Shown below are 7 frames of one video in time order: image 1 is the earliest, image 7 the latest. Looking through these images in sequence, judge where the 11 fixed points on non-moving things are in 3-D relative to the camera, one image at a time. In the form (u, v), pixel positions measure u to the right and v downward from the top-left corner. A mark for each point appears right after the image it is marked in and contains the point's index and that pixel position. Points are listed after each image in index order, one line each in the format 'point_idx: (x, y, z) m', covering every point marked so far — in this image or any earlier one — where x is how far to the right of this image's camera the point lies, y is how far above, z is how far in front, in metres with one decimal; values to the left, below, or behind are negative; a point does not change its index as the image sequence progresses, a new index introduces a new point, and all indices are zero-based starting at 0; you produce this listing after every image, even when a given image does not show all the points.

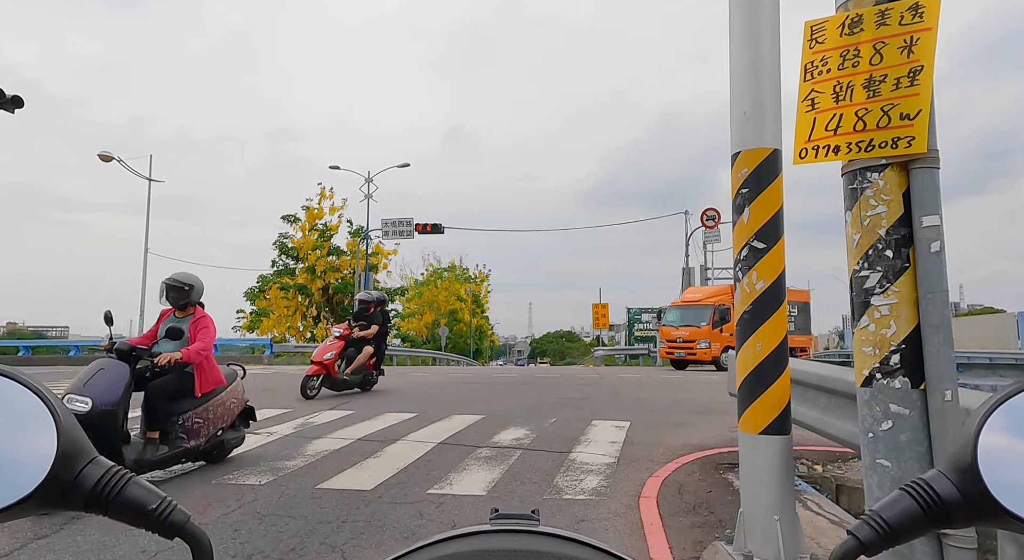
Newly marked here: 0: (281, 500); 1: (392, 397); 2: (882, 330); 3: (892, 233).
0: (-1.7, -1.6, +5.0) m
1: (-1.9, -1.9, +10.6) m
2: (+1.5, -0.2, +2.7) m
3: (+1.6, +0.2, +2.7) m
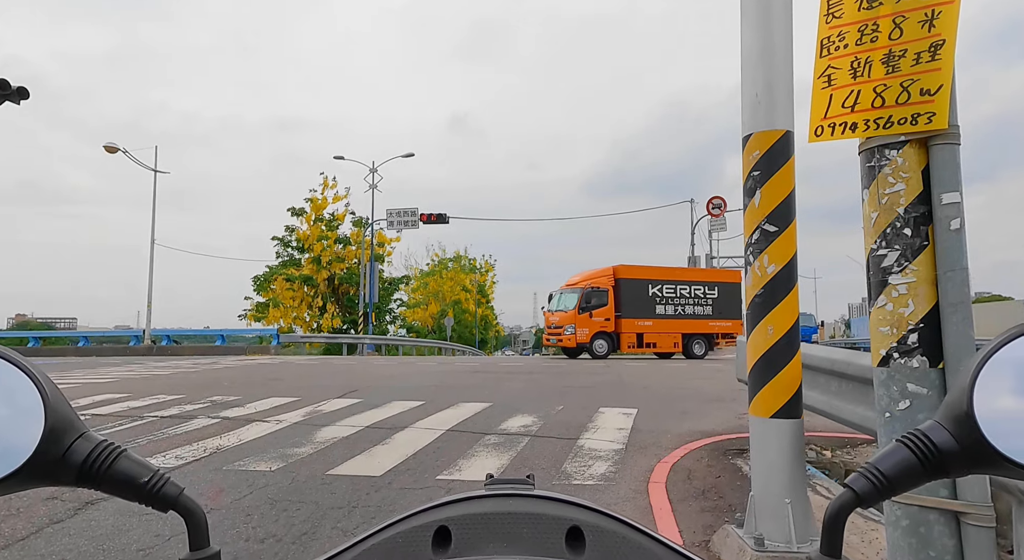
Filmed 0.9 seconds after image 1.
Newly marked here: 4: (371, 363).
0: (-1.7, -1.6, +5.0) m
1: (-1.8, -1.7, +10.6) m
2: (+1.6, -0.1, +2.7) m
3: (+1.6, +0.3, +2.7) m
4: (-3.5, -2.1, +16.8) m
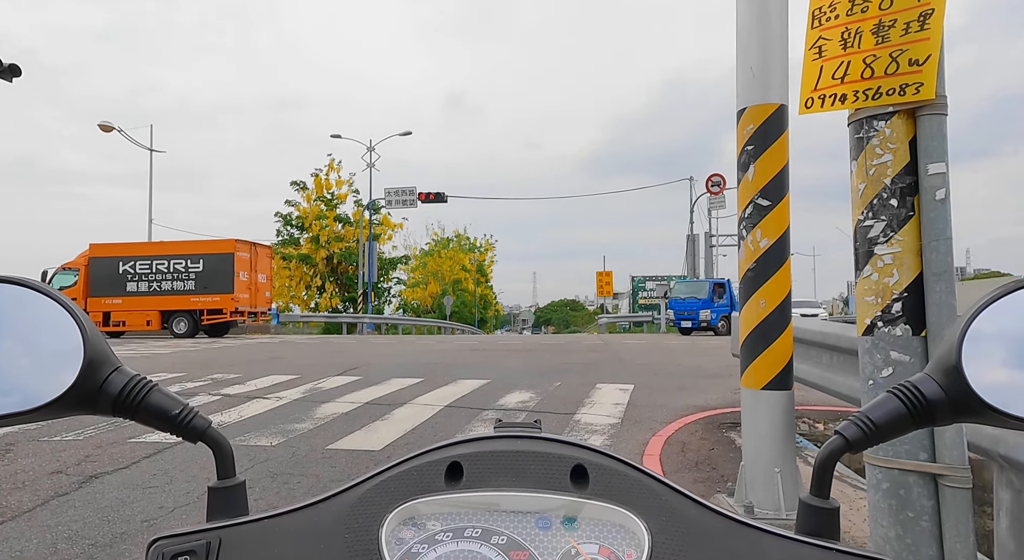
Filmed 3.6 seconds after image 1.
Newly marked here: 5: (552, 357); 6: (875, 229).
0: (-1.7, -1.4, +5.1) m
1: (-1.8, -1.4, +10.7) m
2: (+1.6, 0.0, +2.7) m
3: (+1.6, +0.4, +2.7) m
4: (-3.5, -1.6, +16.8) m
5: (+0.7, -1.4, +11.5) m
6: (+1.5, +0.2, +2.8) m
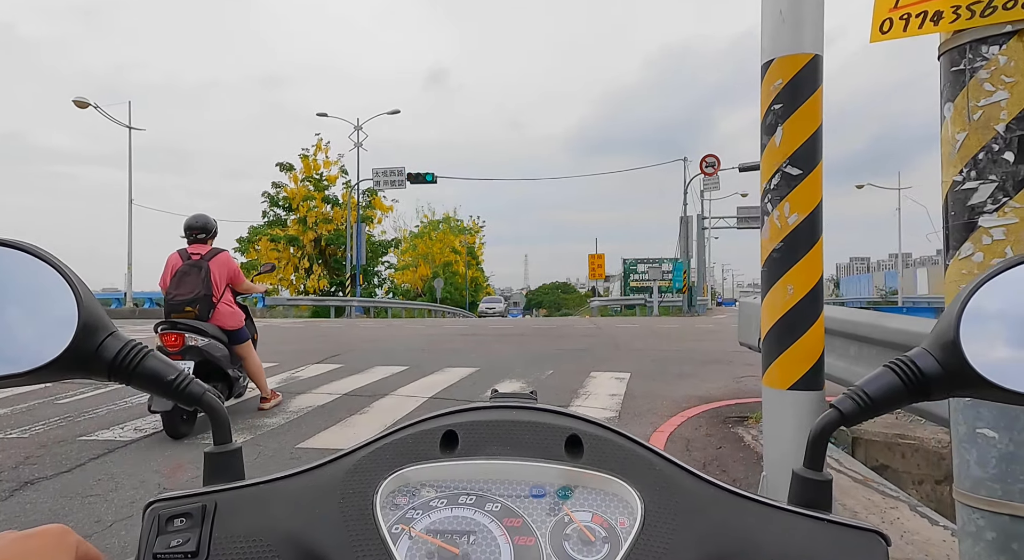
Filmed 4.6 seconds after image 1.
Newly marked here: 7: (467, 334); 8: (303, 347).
0: (-1.8, -1.3, +4.9) m
1: (-1.9, -1.1, +10.5) m
2: (+1.5, +0.1, +2.5) m
3: (+1.6, +0.5, +2.5) m
4: (-3.7, -1.2, +16.6) m
5: (+0.6, -1.1, +11.3) m
6: (+1.5, +0.3, +2.6) m
7: (-0.9, -1.1, +13.0) m
8: (-3.5, -1.1, +11.1) m
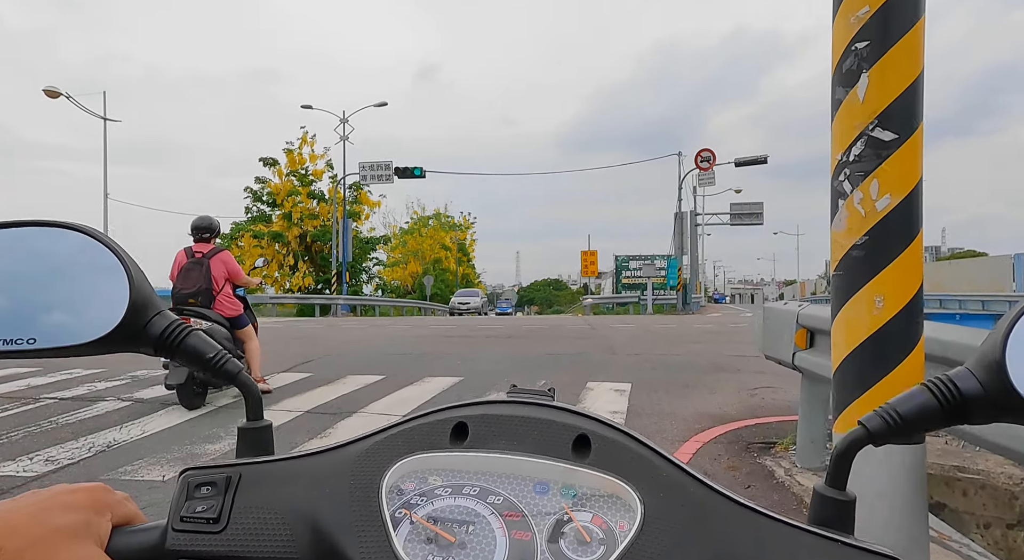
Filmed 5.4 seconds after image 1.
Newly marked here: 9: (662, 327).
0: (-1.8, -1.3, +4.5) m
1: (-2.1, -1.1, +10.1) m
2: (+1.5, +0.1, +2.2) m
3: (+1.5, +0.5, +2.2) m
4: (-3.9, -1.1, +16.2) m
5: (+0.4, -1.0, +10.9) m
6: (+1.4, +0.3, +2.2) m
7: (-1.1, -1.0, +12.6) m
8: (-3.6, -1.1, +10.7) m
9: (+3.3, -1.1, +15.2) m
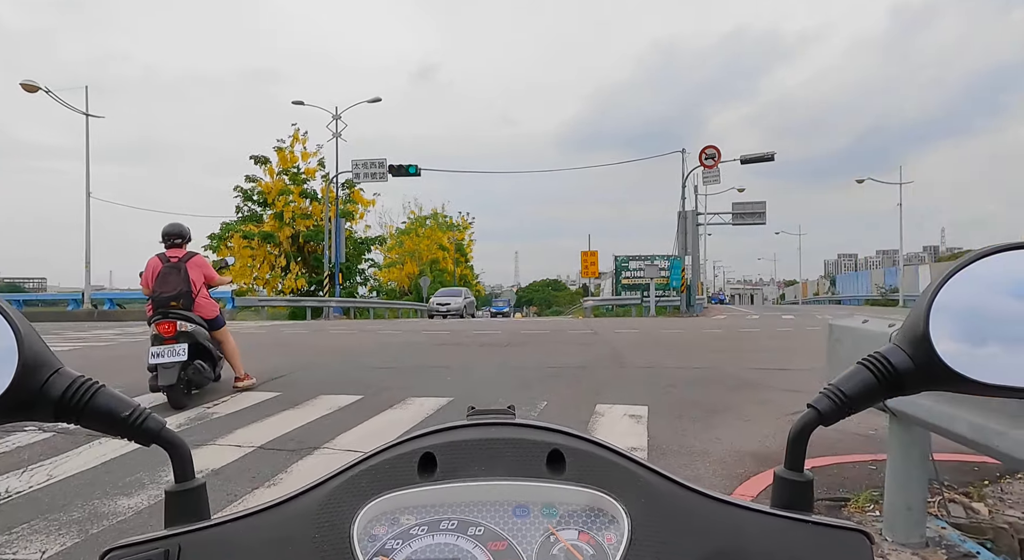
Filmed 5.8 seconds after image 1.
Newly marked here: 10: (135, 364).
0: (-1.9, -1.3, +4.0) m
1: (-2.1, -1.1, +9.6) m
2: (+1.5, 0.0, +1.7) m
3: (+1.5, +0.4, +1.7) m
4: (-4.0, -1.1, +15.7) m
5: (+0.4, -1.1, +10.5) m
6: (+1.4, +0.2, +1.7) m
7: (-1.1, -1.1, +12.2) m
8: (-3.7, -1.1, +10.2) m
9: (+3.3, -1.1, +14.8) m
10: (-5.9, -1.2, +10.3) m
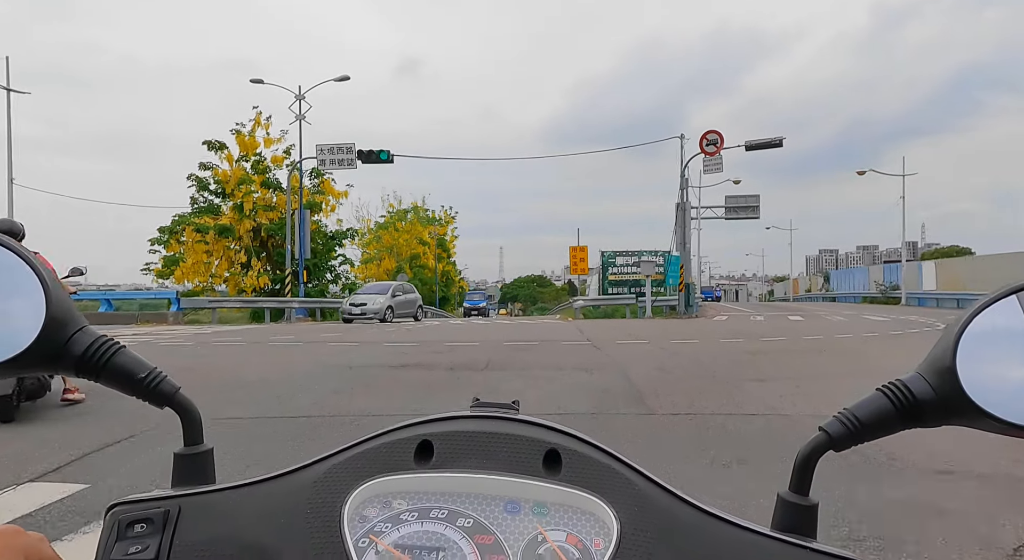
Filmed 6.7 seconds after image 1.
0: (-1.9, -1.3, +2.7) m
1: (-2.3, -1.1, +8.3) m
2: (+1.4, 0.0, +0.5) m
3: (+1.5, +0.4, +0.5) m
4: (-4.3, -1.1, +14.4) m
5: (+0.1, -1.0, +9.2) m
6: (+1.4, +0.2, +0.5) m
7: (-1.4, -1.0, +10.9) m
8: (-3.9, -1.1, +8.9) m
9: (+3.0, -1.0, +13.6) m
10: (-6.1, -1.2, +8.9) m
